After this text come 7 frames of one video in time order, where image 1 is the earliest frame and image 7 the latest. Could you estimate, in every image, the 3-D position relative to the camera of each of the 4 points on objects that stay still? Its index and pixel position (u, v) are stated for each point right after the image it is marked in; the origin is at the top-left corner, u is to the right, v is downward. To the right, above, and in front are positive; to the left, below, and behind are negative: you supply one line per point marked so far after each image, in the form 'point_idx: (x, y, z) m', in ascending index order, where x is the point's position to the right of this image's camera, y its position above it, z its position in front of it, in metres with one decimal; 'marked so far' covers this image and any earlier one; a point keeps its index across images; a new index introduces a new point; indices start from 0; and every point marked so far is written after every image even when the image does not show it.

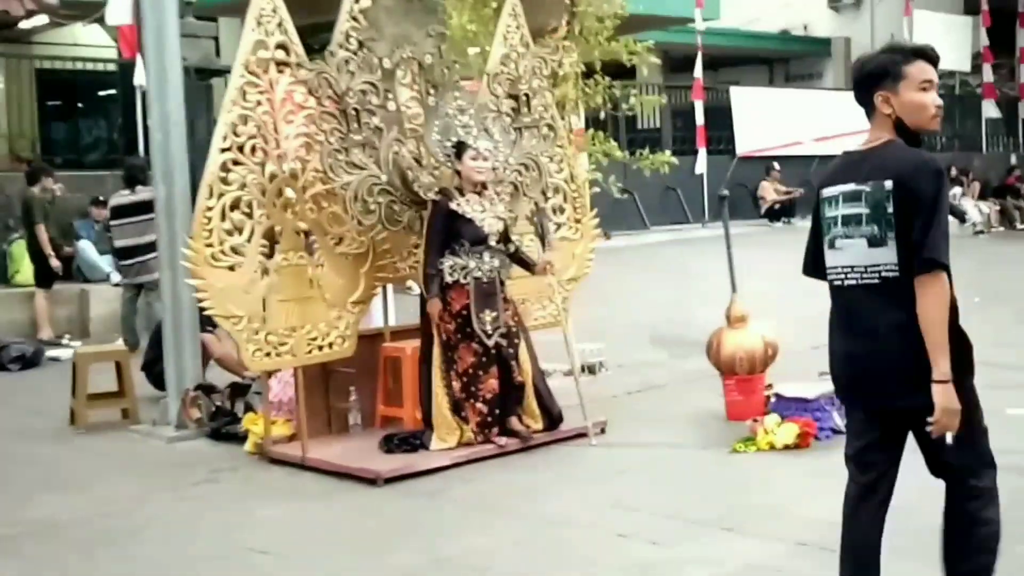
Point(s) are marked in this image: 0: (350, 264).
0: (-0.9, +0.1, +6.8) m
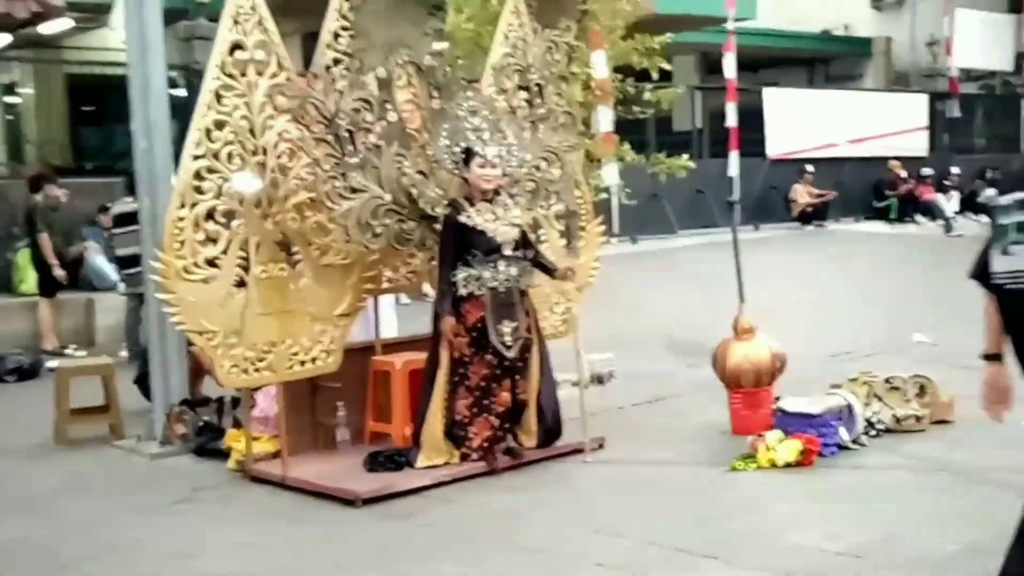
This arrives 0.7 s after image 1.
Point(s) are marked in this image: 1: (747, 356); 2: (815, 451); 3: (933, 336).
0: (-1.0, +0.1, +6.6) m
1: (+1.3, -0.4, +6.7) m
2: (+1.5, -0.8, +5.9) m
3: (+3.9, -0.4, +11.0) m
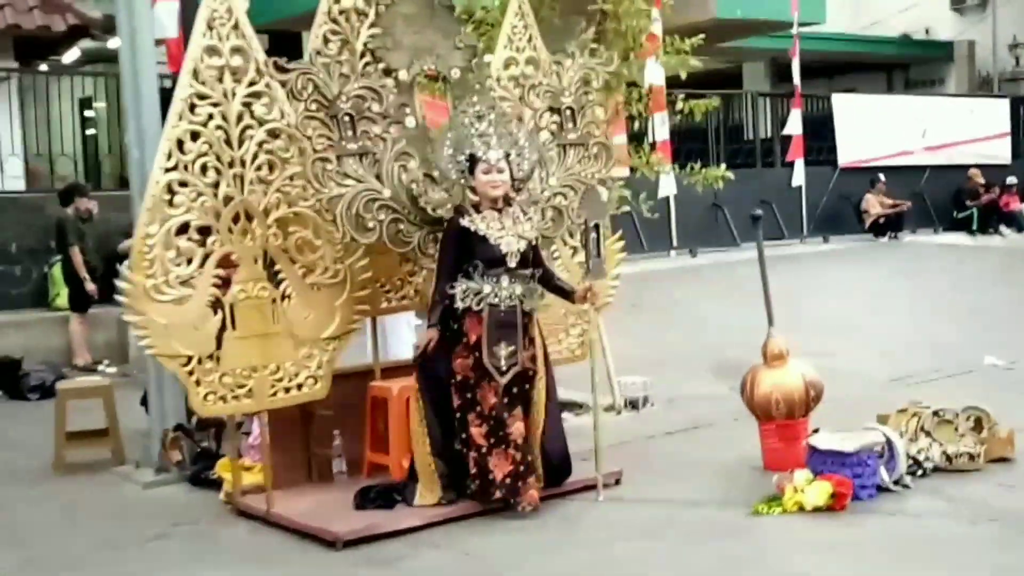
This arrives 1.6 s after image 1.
0: (-0.9, 0.0, +6.1) m
1: (+1.3, -0.5, +6.1) m
2: (+1.5, -0.9, +5.3) m
3: (+4.2, -0.6, +10.2) m
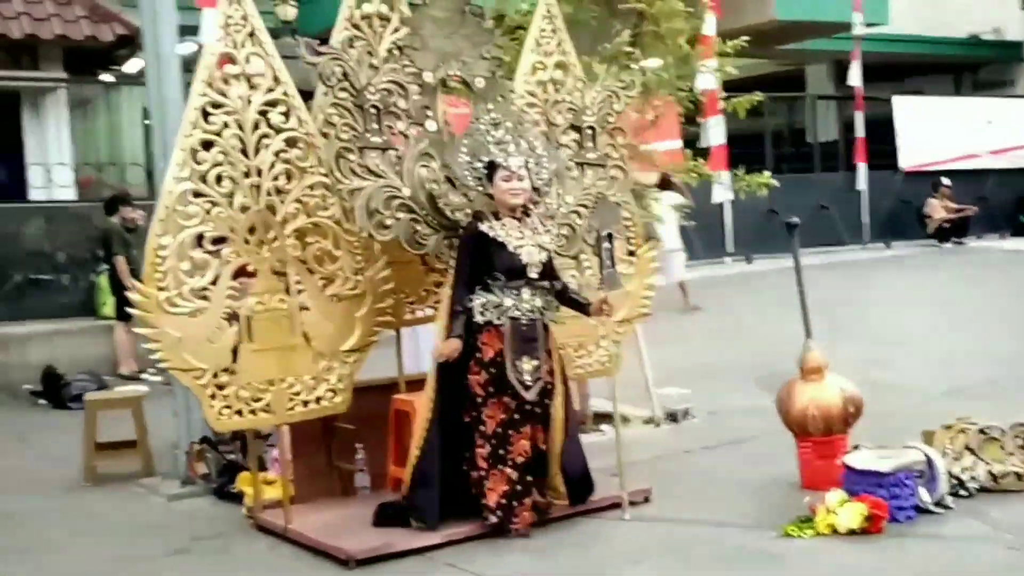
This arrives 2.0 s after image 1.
0: (-0.8, -0.1, +6.0) m
1: (+1.5, -0.5, +5.8) m
2: (+1.5, -0.9, +5.0) m
3: (+4.5, -0.7, +9.8) m
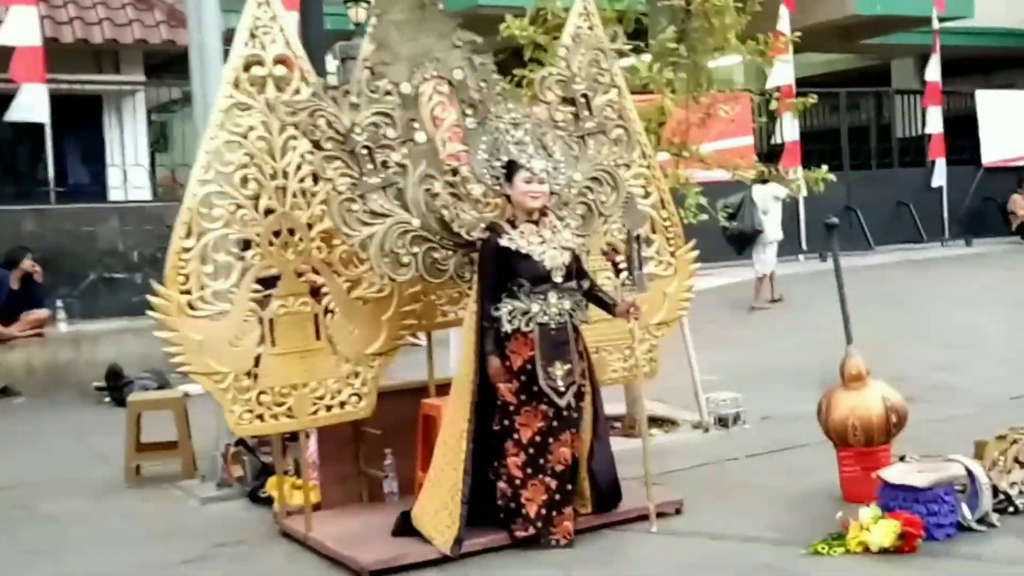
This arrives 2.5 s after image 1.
0: (-0.7, -0.1, +5.9) m
1: (+1.6, -0.6, +5.6) m
2: (+1.6, -1.0, +4.7) m
3: (+4.9, -0.7, +9.3) m
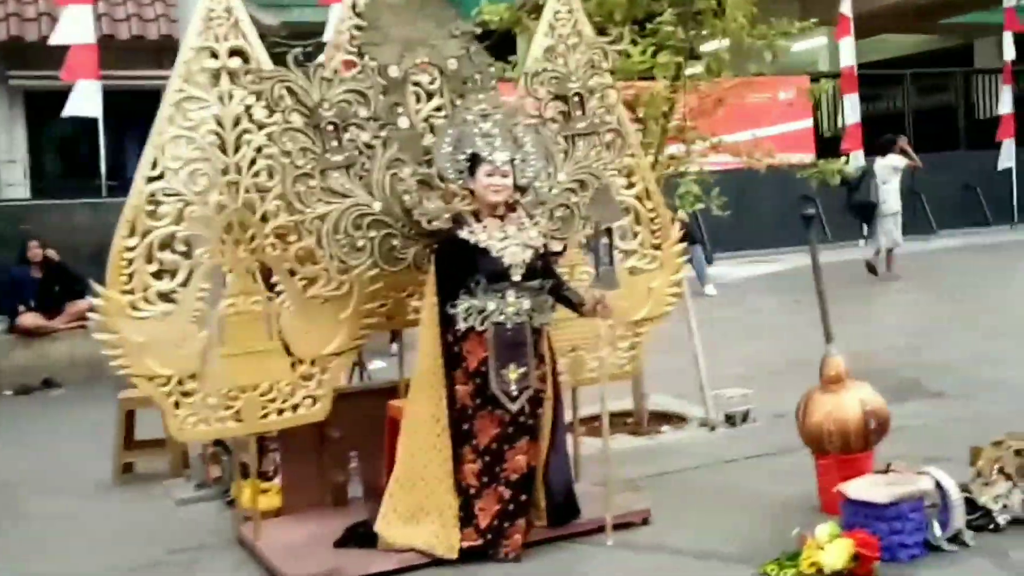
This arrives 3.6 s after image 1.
0: (-0.9, -0.1, +5.6) m
1: (+1.4, -0.5, +5.2) m
2: (+1.3, -1.0, +4.4) m
3: (+5.0, -0.6, +8.7) m
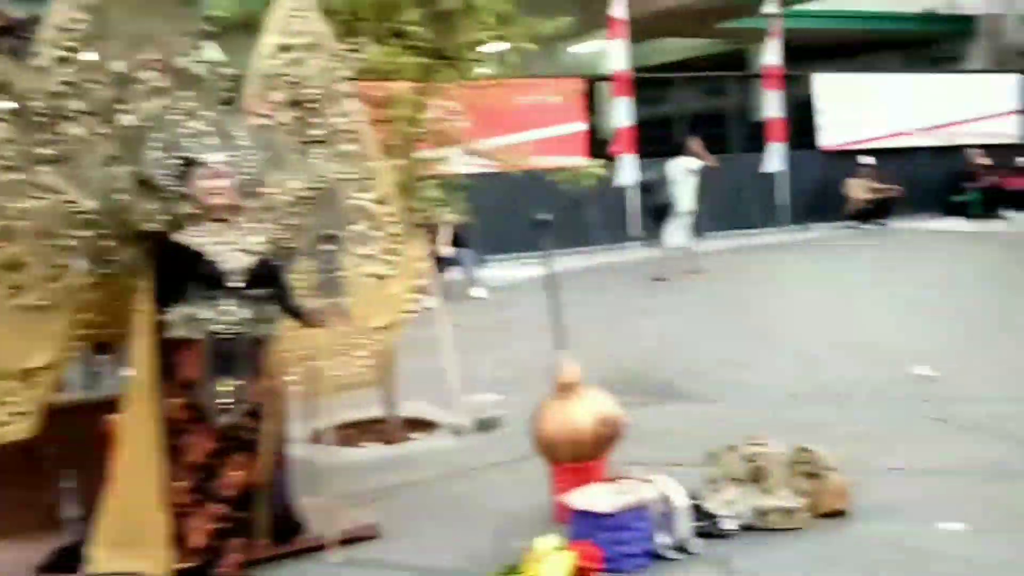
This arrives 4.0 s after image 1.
0: (-2.0, -0.1, +5.2) m
1: (+0.2, -0.6, +5.1) m
2: (+0.3, -1.0, +4.3) m
3: (+3.2, -0.6, +9.2) m
